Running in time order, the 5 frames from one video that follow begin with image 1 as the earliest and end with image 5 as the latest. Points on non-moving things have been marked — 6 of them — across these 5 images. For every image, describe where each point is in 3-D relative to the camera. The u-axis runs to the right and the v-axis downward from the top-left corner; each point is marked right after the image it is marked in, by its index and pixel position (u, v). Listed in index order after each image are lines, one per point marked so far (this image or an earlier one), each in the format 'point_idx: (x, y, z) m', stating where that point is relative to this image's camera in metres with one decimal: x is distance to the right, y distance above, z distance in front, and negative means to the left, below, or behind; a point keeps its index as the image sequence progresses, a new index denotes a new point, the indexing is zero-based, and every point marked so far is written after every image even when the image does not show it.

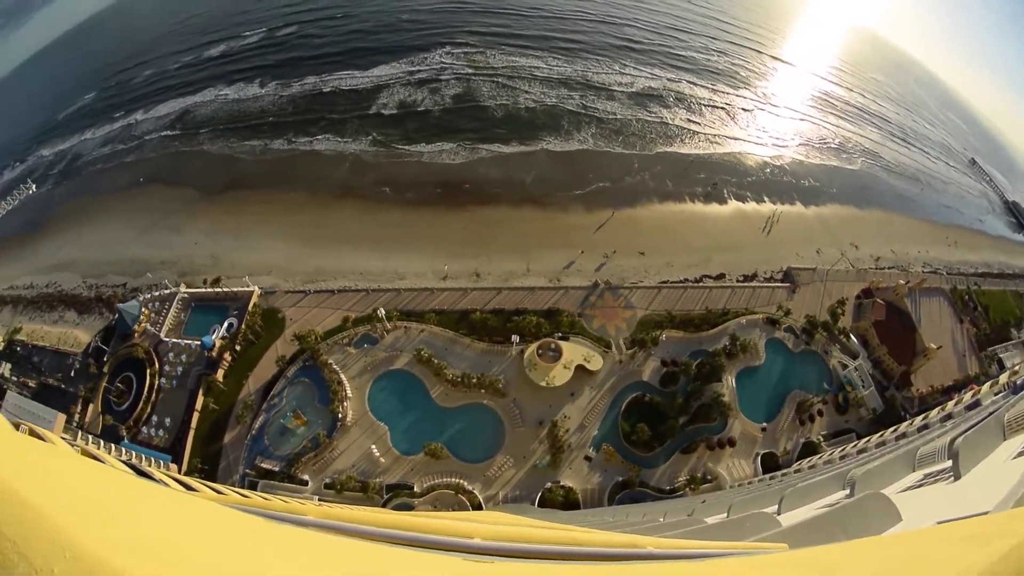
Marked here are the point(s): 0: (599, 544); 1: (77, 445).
0: (+1.3, -3.9, +13.4) m
1: (-5.2, -1.9, +10.6) m
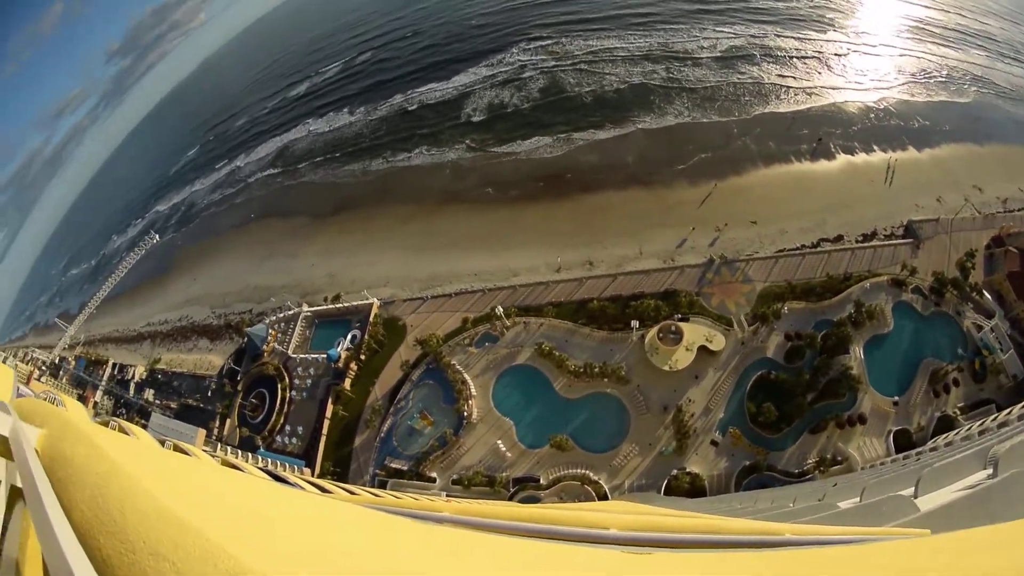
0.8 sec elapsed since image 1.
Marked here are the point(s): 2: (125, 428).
0: (+3.2, -3.5, +12.8) m
1: (-4.0, -2.3, +12.0) m
2: (-5.1, -1.8, +11.4) m
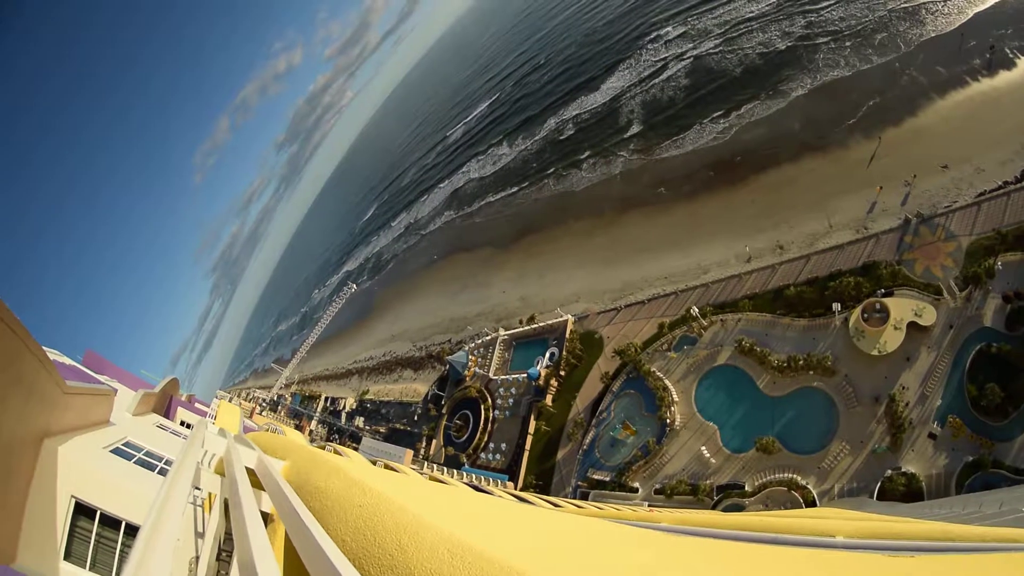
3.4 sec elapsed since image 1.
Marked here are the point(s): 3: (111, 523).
0: (+5.5, -3.0, +10.5) m
1: (-1.3, -2.8, +13.4) m
2: (-2.6, -2.5, +13.4) m
3: (-4.6, -2.8, +10.3) m
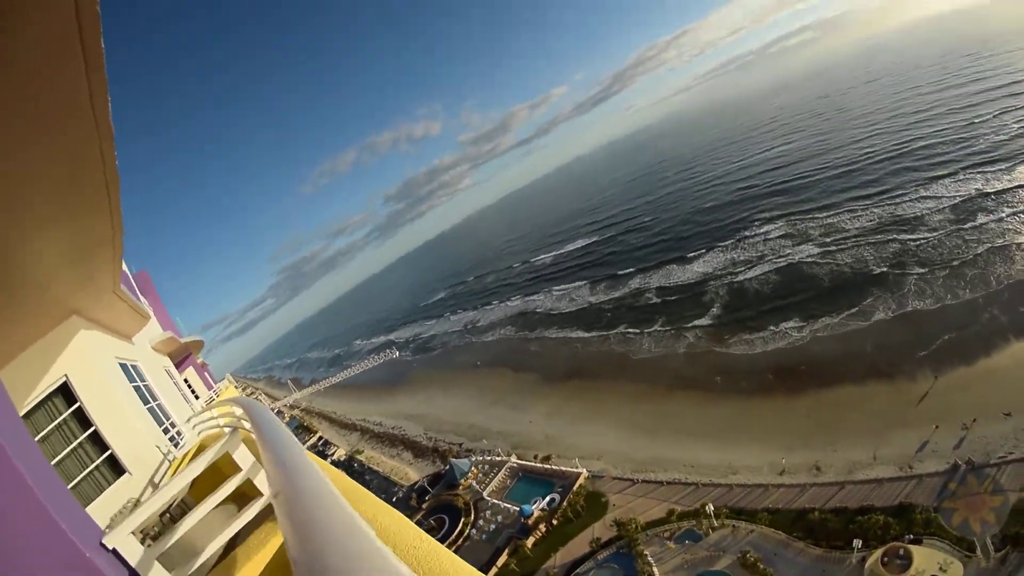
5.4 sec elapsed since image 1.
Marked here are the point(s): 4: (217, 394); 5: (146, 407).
0: (+4.0, -5.4, +8.4) m
1: (-1.9, -3.8, +12.6) m
2: (-3.0, -3.1, +12.9) m
3: (-5.2, -1.5, +10.3) m
4: (-4.2, -1.5, +12.4) m
5: (-4.7, -1.5, +11.4) m
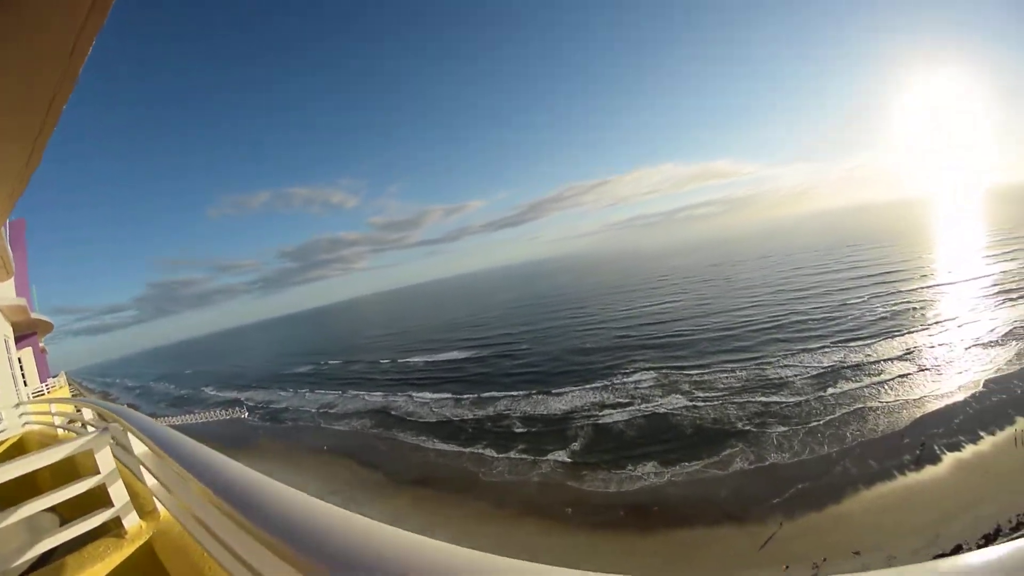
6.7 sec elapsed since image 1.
0: (+2.7, -6.1, +7.9) m
1: (-3.9, -4.0, +10.4) m
2: (-4.9, -3.1, +10.6) m
3: (-5.6, -0.4, +8.1) m
4: (-5.5, -1.2, +10.3) m
5: (-5.7, -0.8, +9.2) m
